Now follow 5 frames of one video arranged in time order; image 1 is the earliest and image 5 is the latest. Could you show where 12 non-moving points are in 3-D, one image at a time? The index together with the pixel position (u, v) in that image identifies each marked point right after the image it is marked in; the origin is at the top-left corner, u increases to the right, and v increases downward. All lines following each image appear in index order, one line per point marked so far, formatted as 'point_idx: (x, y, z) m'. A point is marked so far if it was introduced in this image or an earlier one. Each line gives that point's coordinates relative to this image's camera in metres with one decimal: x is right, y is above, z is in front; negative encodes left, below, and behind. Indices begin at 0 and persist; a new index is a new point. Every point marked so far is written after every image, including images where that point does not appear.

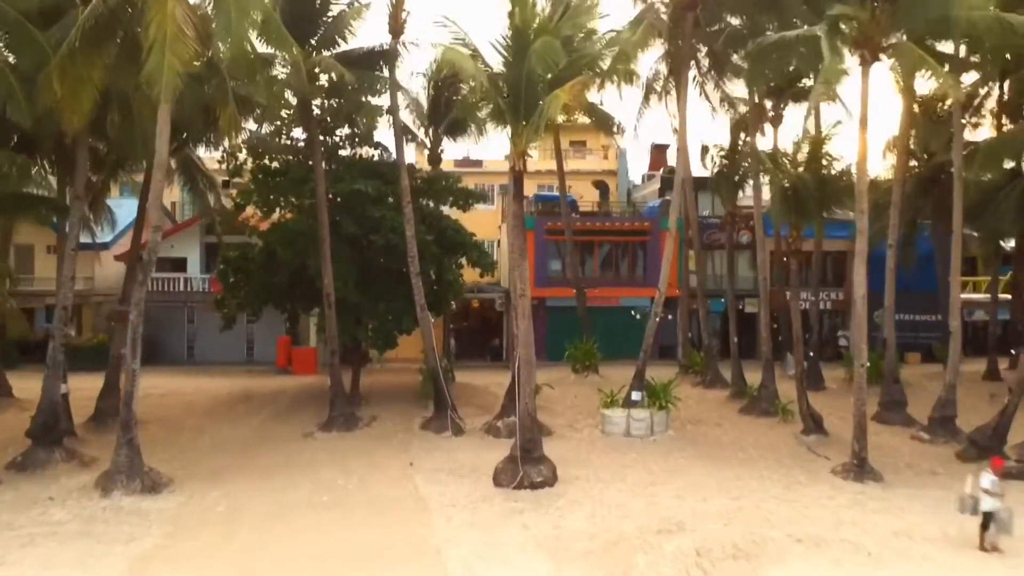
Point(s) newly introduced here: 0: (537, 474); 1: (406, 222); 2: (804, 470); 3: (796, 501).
0: (+0.4, -2.8, +14.2) m
1: (-2.2, +1.4, +18.8) m
2: (+5.0, -3.1, +15.7) m
3: (+4.3, -3.2, +13.8) m
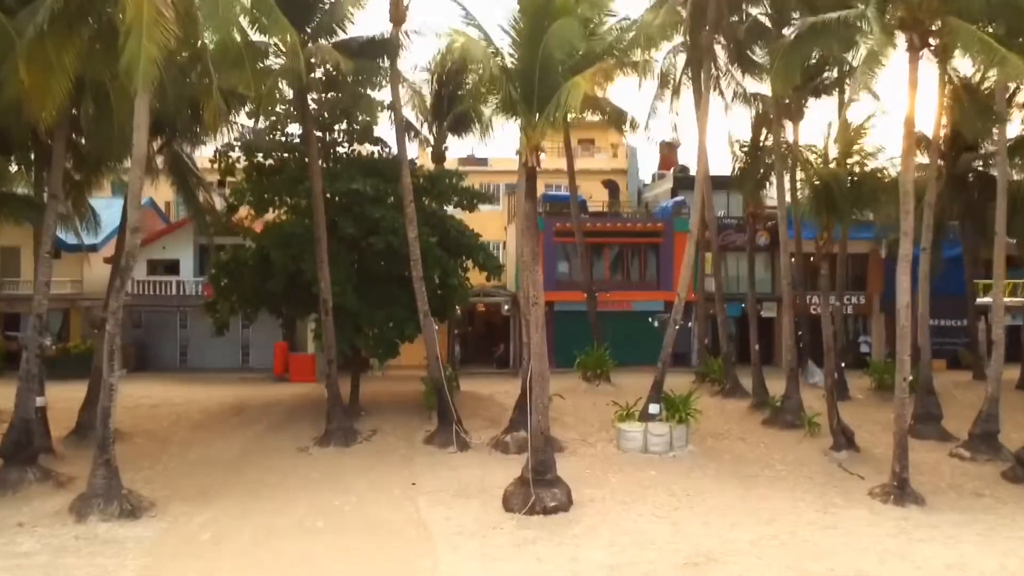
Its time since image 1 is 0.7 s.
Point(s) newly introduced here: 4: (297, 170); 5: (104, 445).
0: (+0.5, -2.9, +13.0) m
1: (-2.0, +1.3, +17.7) m
2: (+5.1, -3.2, +14.5) m
3: (+4.4, -3.3, +12.6) m
4: (-4.4, +2.5, +19.0) m
5: (-5.7, -2.2, +13.0) m
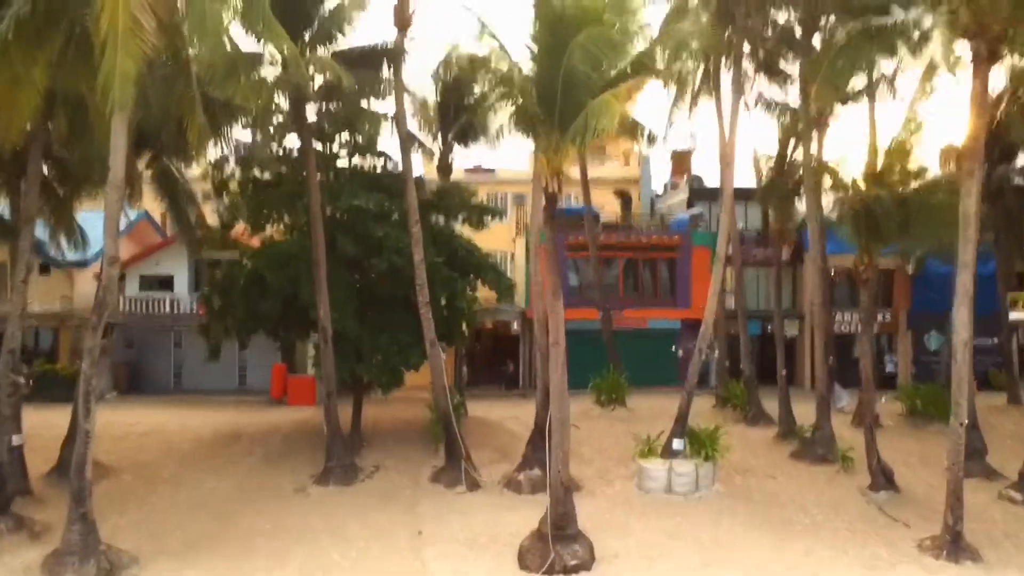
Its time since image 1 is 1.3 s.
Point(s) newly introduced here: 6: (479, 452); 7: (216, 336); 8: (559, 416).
0: (+0.7, -3.4, +11.8) m
1: (-1.8, +0.8, +16.5) m
2: (+5.3, -3.7, +13.3) m
3: (+4.6, -3.7, +11.4) m
4: (-4.2, +2.0, +17.8) m
5: (-5.5, -2.7, +11.8) m
6: (-0.6, -3.2, +18.1) m
7: (-6.1, -1.0, +19.1) m
8: (+0.6, -1.6, +11.7) m
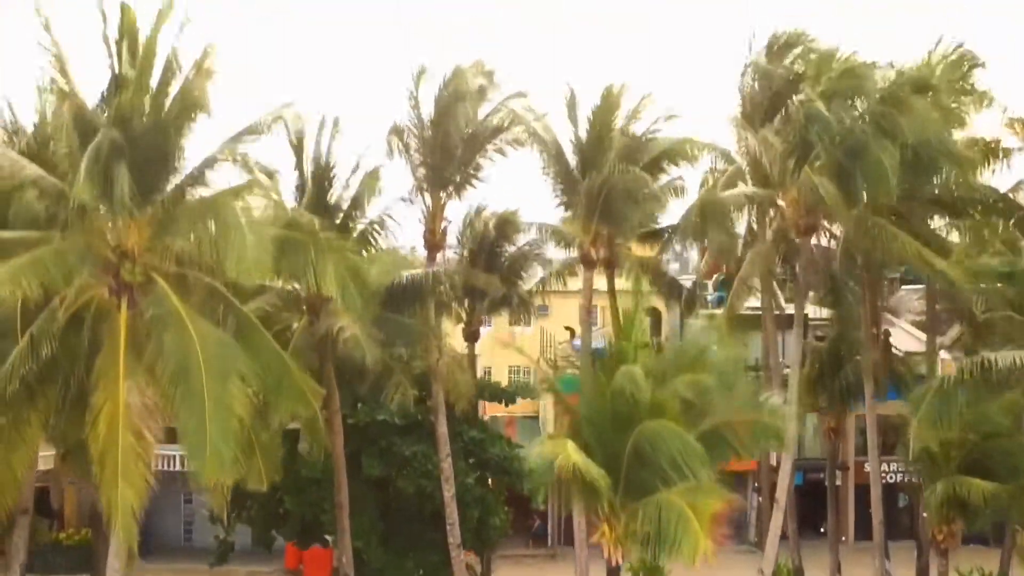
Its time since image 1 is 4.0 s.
0: (+1.3, -7.3, +10.5) m
1: (-1.1, -3.1, +15.2) m
2: (+5.9, -7.5, +11.9) m
3: (+5.2, -7.6, +10.0) m
4: (-3.5, -1.9, +16.6) m
5: (-4.9, -6.5, +10.5) m
6: (0.0, -7.1, +16.8) m
7: (-5.5, -4.9, +17.9) m
8: (+1.2, -5.5, +10.3) m
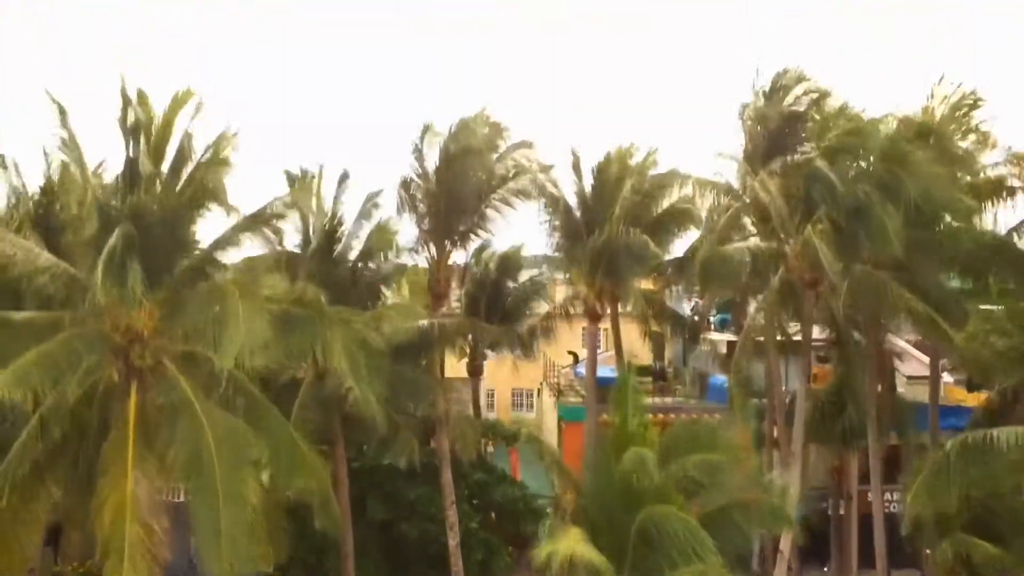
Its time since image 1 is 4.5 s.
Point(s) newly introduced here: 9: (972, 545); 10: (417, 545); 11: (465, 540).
0: (+1.4, -8.0, +10.5) m
1: (-1.1, -3.9, +15.2) m
2: (+6.0, -8.3, +11.9) m
3: (+5.3, -8.4, +10.1) m
4: (-3.5, -2.7, +16.6) m
5: (-4.9, -7.3, +10.6) m
6: (+0.1, -7.9, +16.8) m
7: (-5.4, -5.7, +17.9) m
8: (+1.2, -6.3, +10.4) m
9: (+6.2, -3.4, +12.5) m
10: (-1.7, -4.6, +16.5) m
11: (-0.9, -4.5, +16.5) m
